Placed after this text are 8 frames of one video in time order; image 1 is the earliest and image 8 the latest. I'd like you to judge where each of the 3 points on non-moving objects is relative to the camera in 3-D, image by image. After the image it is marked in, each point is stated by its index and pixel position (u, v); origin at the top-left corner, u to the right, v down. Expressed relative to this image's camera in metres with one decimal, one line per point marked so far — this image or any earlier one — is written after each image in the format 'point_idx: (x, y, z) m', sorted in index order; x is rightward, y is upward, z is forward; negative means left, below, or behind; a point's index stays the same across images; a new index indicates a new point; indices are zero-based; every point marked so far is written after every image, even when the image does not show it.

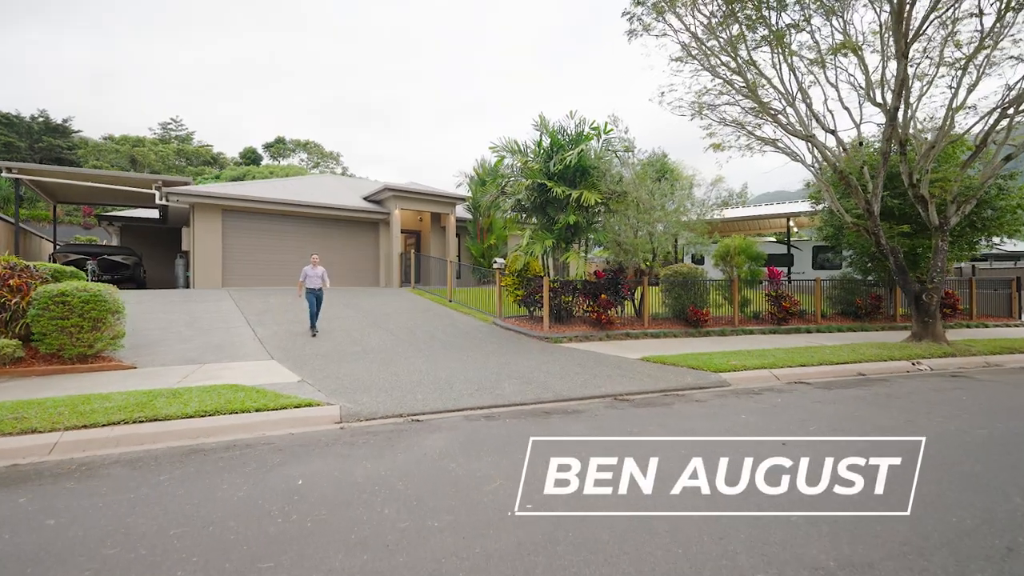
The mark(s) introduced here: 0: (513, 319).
0: (0.0, -0.8, +12.0) m
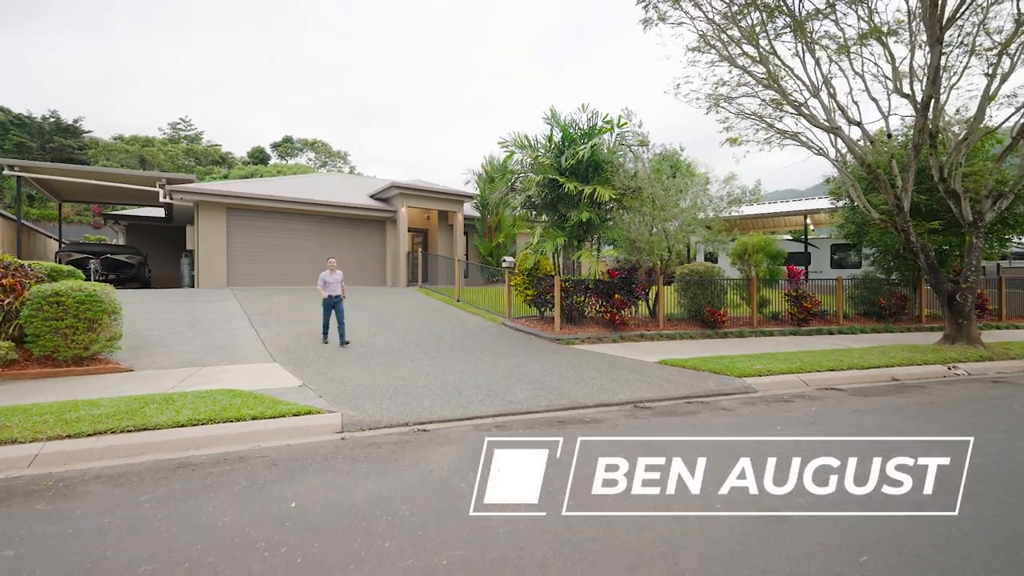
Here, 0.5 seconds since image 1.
0: (+0.2, -0.7, +11.6) m
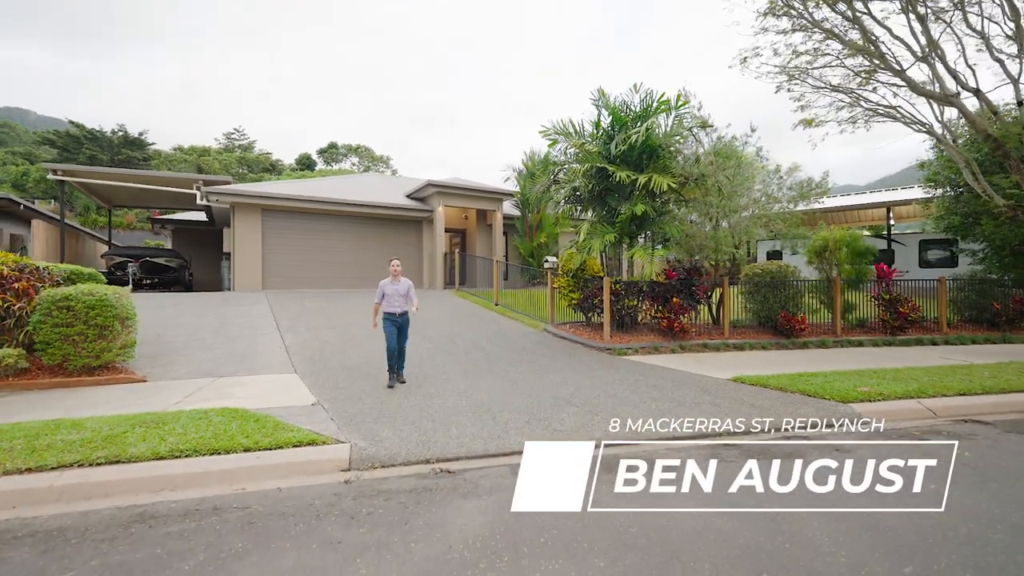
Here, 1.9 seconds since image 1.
0: (+1.2, -0.8, +10.5) m
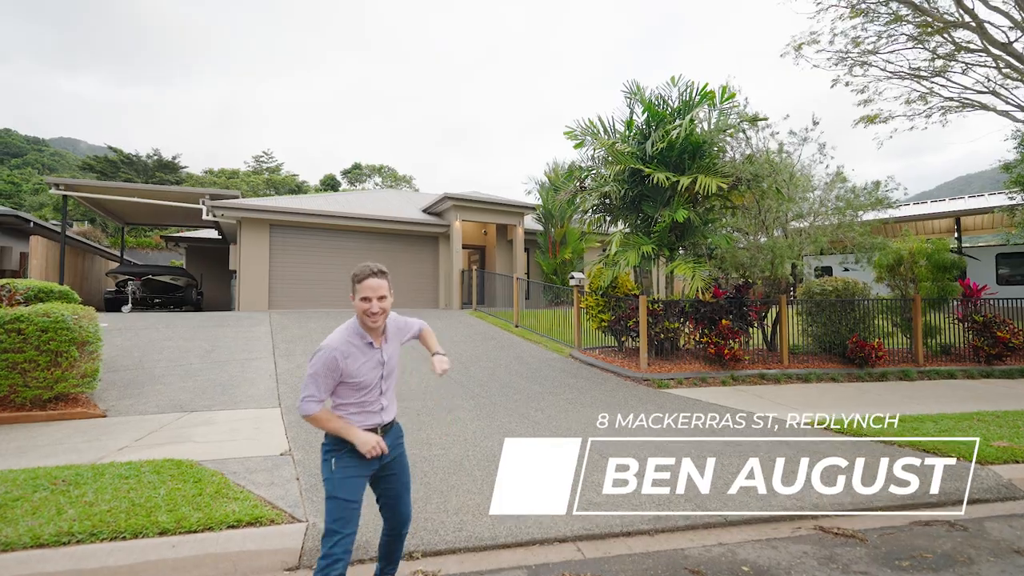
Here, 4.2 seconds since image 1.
0: (+1.6, -1.2, +9.2) m
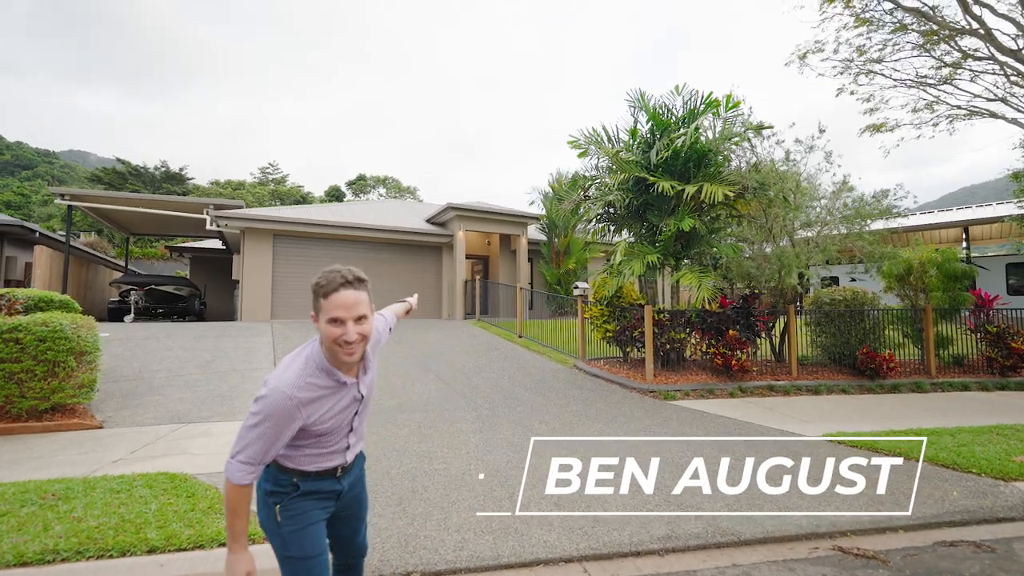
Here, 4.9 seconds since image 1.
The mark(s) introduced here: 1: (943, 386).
0: (+1.6, -1.4, +9.0) m
1: (+7.1, -1.6, +8.0) m
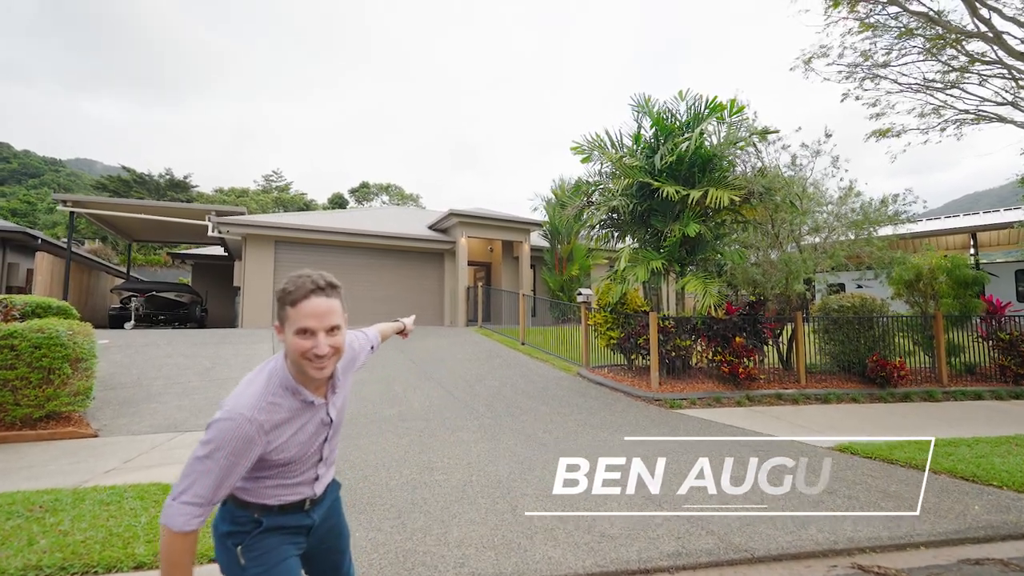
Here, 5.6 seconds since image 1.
0: (+1.7, -1.5, +8.9) m
1: (+7.1, -1.7, +7.8) m
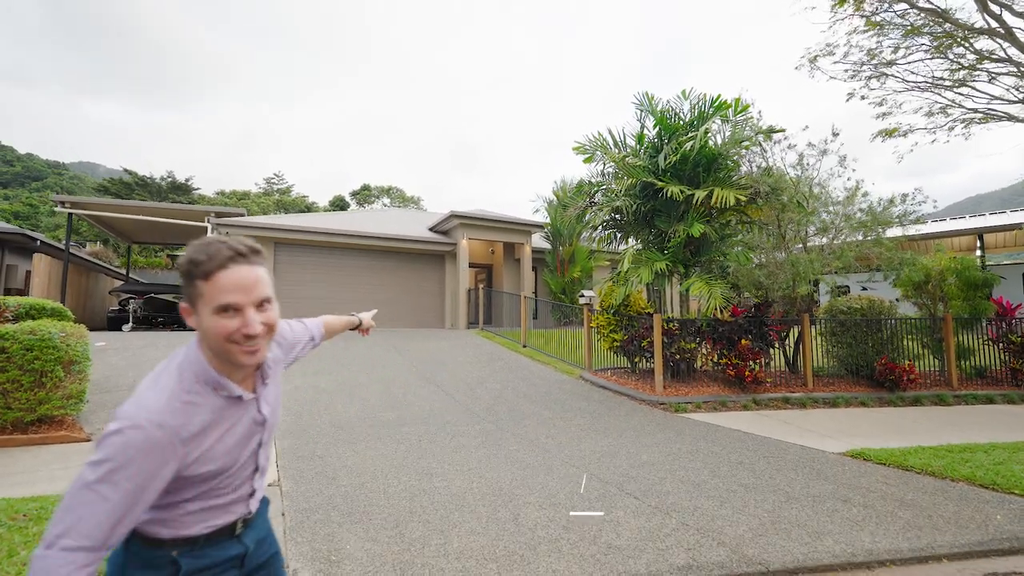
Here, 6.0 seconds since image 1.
0: (+1.7, -1.5, +8.8) m
1: (+7.1, -1.7, +7.7) m
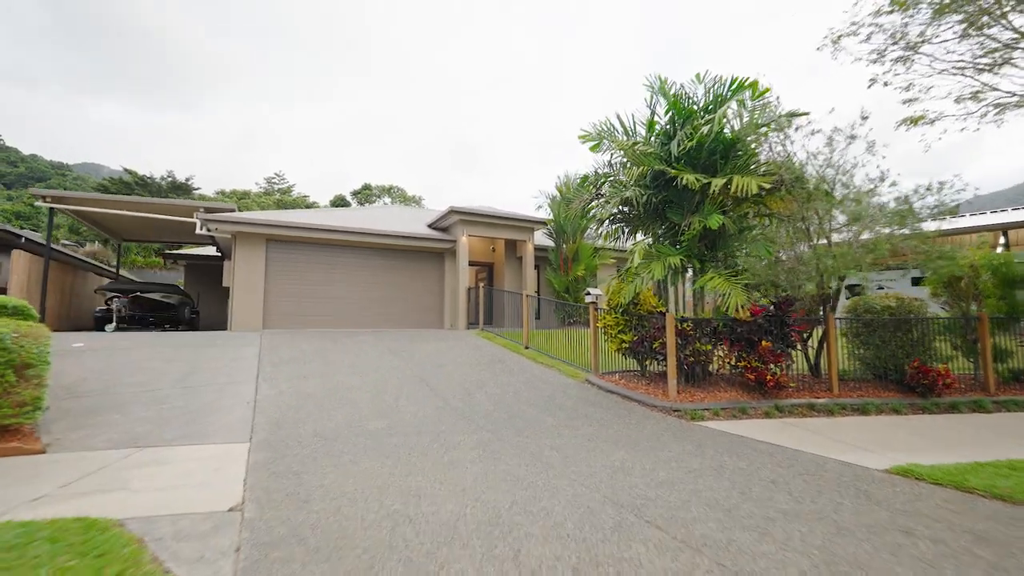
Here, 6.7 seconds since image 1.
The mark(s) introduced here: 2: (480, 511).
0: (+1.7, -1.5, +8.2) m
1: (+7.1, -1.7, +7.1) m
2: (-0.2, -1.6, +3.6) m
